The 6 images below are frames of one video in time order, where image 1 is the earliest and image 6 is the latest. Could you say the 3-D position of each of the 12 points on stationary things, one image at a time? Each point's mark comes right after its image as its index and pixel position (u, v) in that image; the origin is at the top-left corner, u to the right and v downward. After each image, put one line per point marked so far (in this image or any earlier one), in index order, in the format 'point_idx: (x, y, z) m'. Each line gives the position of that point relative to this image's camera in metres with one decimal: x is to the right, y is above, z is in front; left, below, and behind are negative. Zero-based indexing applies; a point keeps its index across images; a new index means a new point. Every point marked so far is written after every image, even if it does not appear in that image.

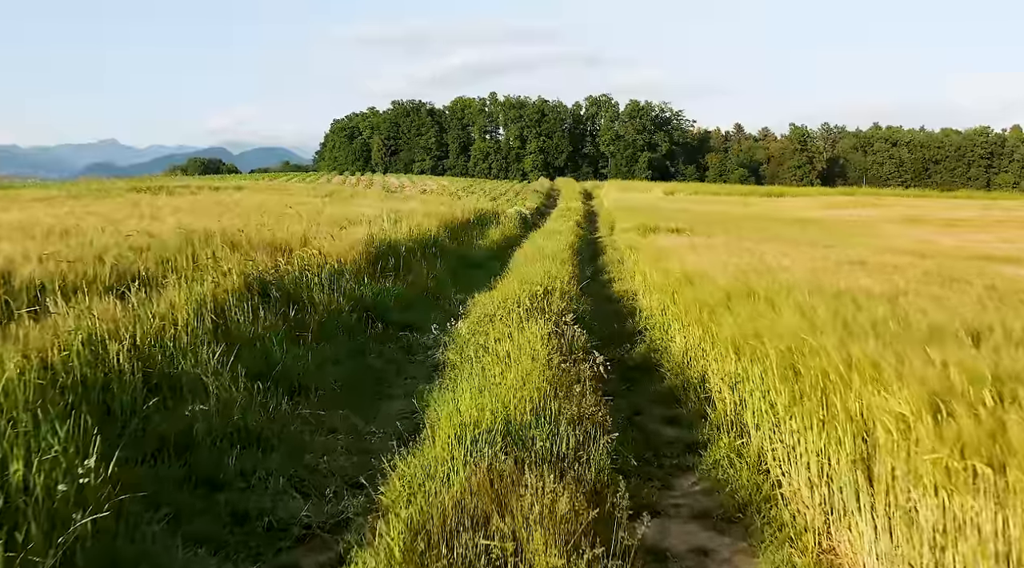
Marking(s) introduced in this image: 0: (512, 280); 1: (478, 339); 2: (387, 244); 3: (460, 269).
0: (0.0, 0.0, +9.2) m
1: (-0.3, -0.4, +5.6) m
2: (-1.7, +0.5, +10.1) m
3: (-0.8, +0.2, +11.9) m
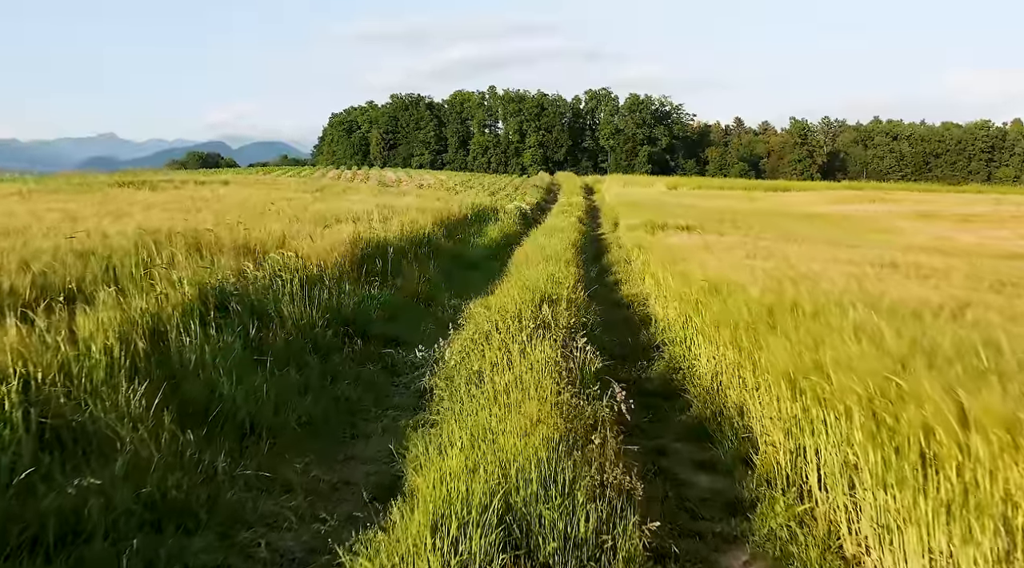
0: (0.0, 0.0, +8.3) m
1: (-0.3, -0.5, +4.7) m
2: (-1.7, +0.5, +9.2) m
3: (-0.8, +0.2, +11.0) m
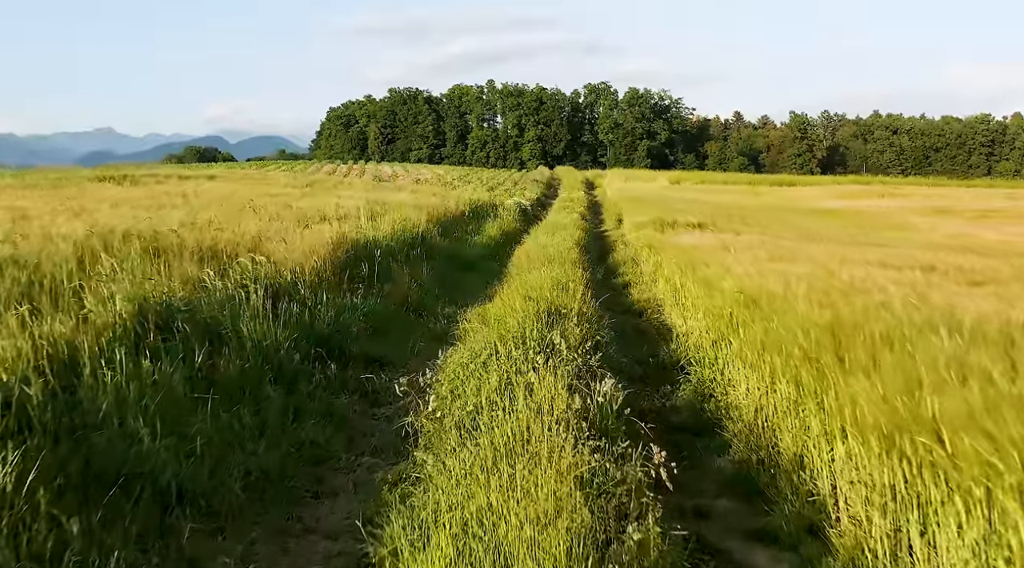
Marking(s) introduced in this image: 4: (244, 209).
0: (0.0, -0.1, +7.4) m
1: (-0.2, -0.6, +3.8) m
2: (-1.7, +0.4, +8.3) m
3: (-0.8, +0.2, +10.1) m
4: (-3.6, +1.0, +10.2) m
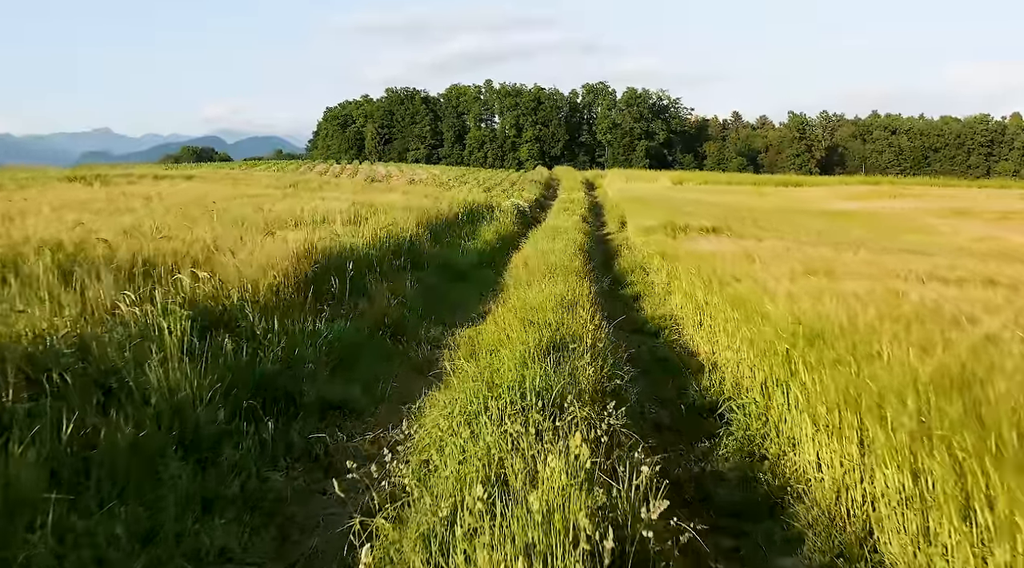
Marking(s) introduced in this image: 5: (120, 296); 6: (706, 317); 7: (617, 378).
0: (0.0, -0.2, +6.3) m
1: (-0.3, -0.8, +2.6) m
2: (-1.7, +0.3, +7.2) m
3: (-0.9, 0.0, +9.0) m
4: (-3.6, +0.8, +9.0) m
5: (-2.3, -0.1, +4.3) m
6: (+1.7, -0.3, +6.5) m
7: (+0.6, -0.5, +4.4) m
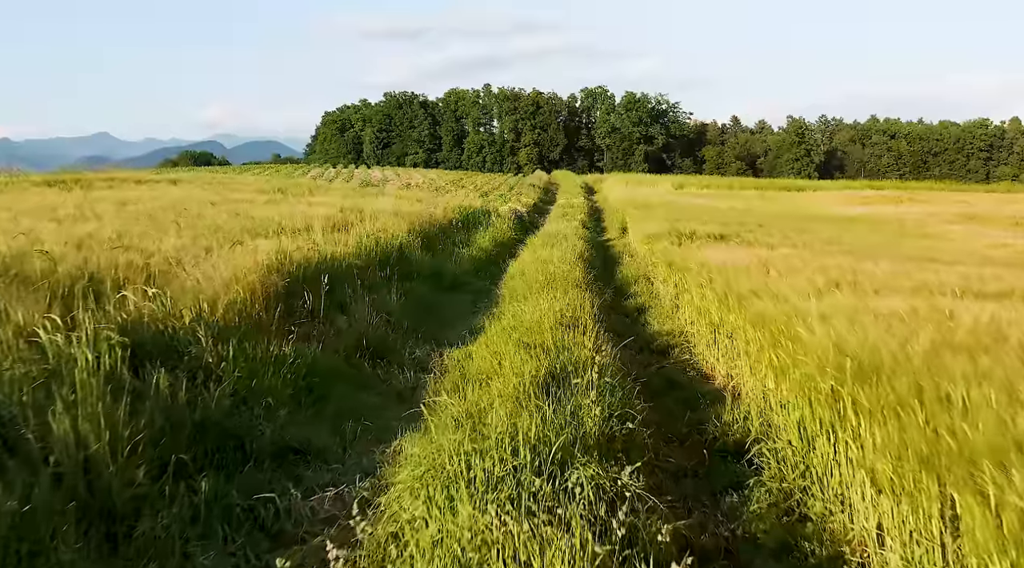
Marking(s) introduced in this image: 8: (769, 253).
0: (-0.1, -0.4, +5.6) m
1: (-0.3, -0.9, +2.0) m
2: (-1.7, +0.2, +6.5) m
3: (-0.9, -0.1, +8.3) m
4: (-3.7, +0.7, +8.3) m
5: (-2.3, -0.2, +3.7) m
6: (+1.6, -0.4, +5.8) m
7: (+0.6, -0.6, +3.7) m
8: (+3.2, +0.4, +9.3) m
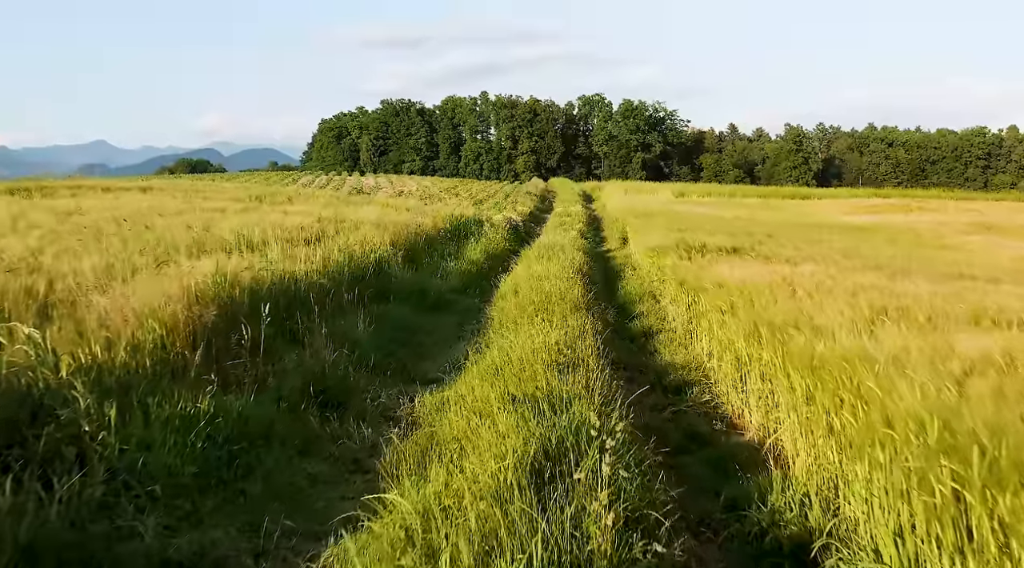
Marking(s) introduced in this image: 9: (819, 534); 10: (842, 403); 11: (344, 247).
0: (-0.2, -0.5, +4.5) m
1: (-0.4, -1.0, +0.9) m
2: (-1.8, 0.0, +5.5) m
3: (-1.0, -0.3, +7.2) m
4: (-3.8, +0.5, +7.3) m
5: (-2.4, -0.4, +2.6) m
6: (+1.5, -0.6, +4.8) m
7: (+0.5, -0.8, +2.6) m
8: (+3.1, +0.2, +8.2) m
9: (+1.2, -1.0, +3.0) m
10: (+1.5, -0.5, +3.6) m
11: (-1.9, +0.4, +8.5) m
